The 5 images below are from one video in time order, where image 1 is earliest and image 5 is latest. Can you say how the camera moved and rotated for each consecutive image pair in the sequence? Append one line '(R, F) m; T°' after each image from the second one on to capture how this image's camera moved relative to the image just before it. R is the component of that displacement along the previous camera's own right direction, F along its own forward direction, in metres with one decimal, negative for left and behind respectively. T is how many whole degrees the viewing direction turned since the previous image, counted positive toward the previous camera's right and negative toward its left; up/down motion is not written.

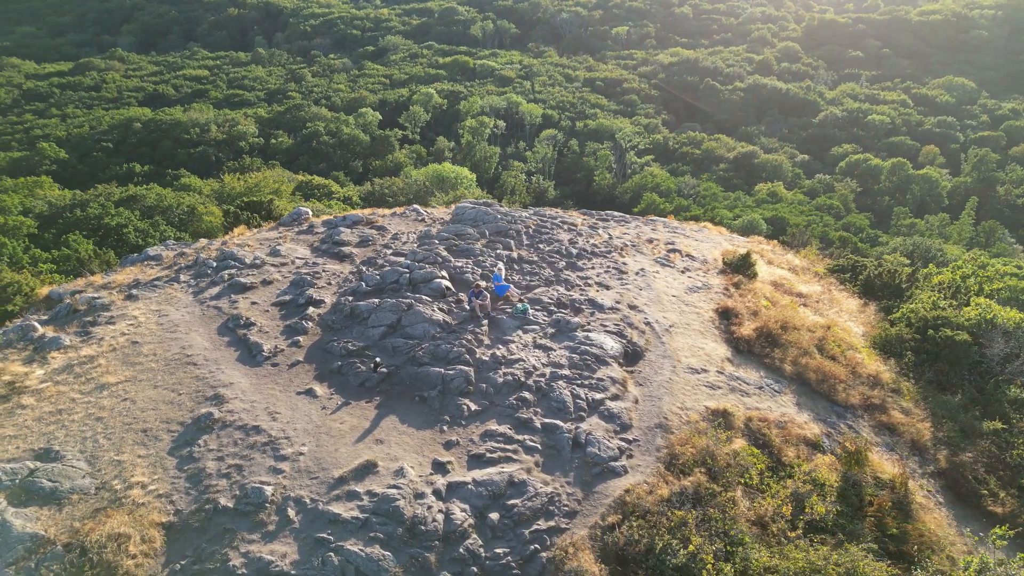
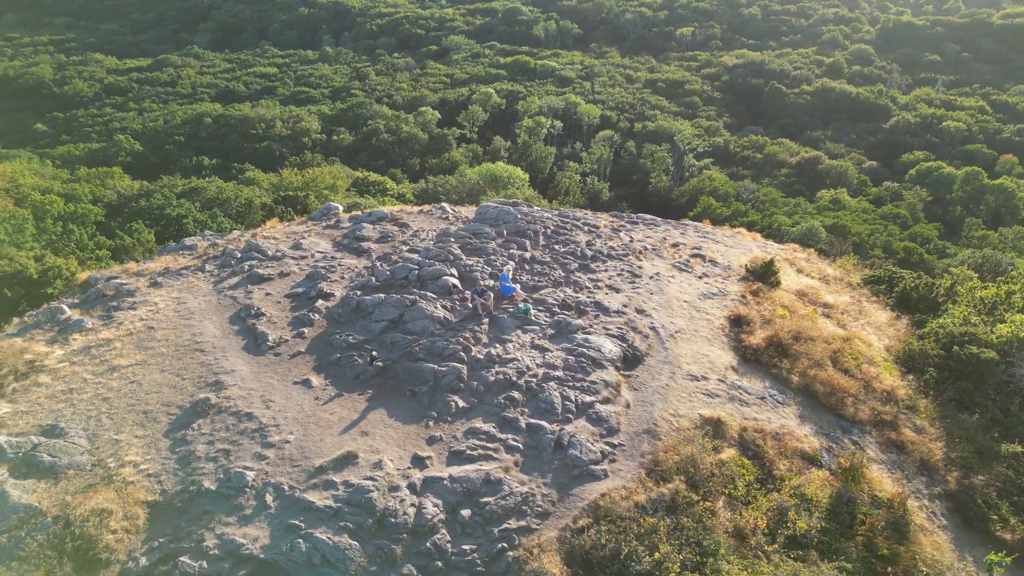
(+1.0, 0.0) m; -4°
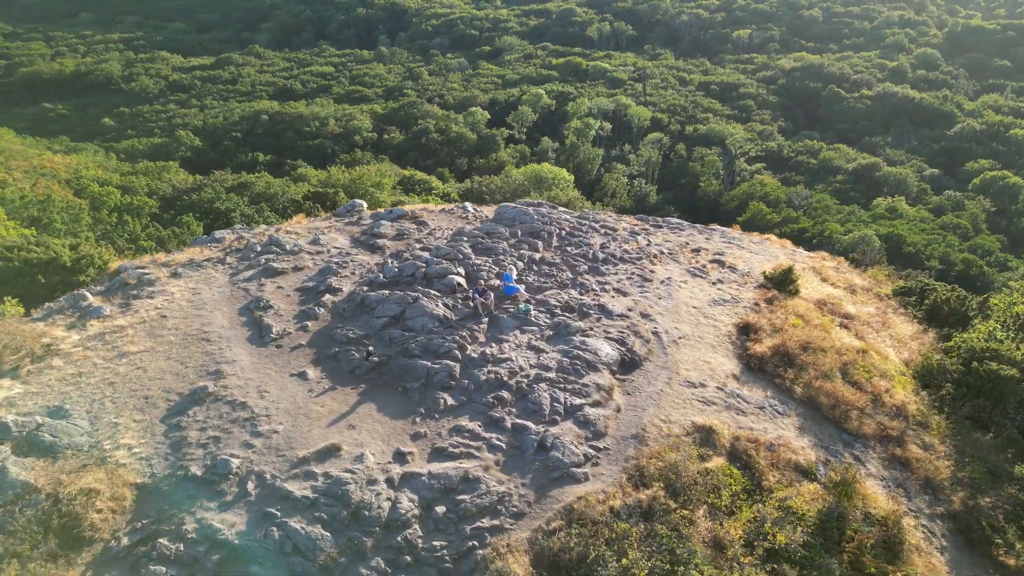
(+0.9, 0.0) m; -4°
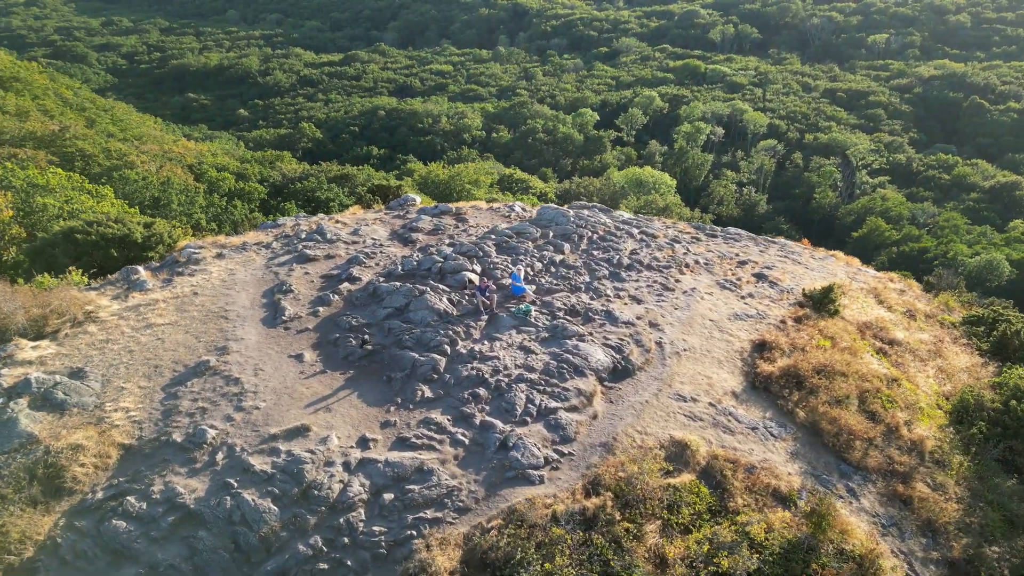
(+2.0, +0.1) m; -8°
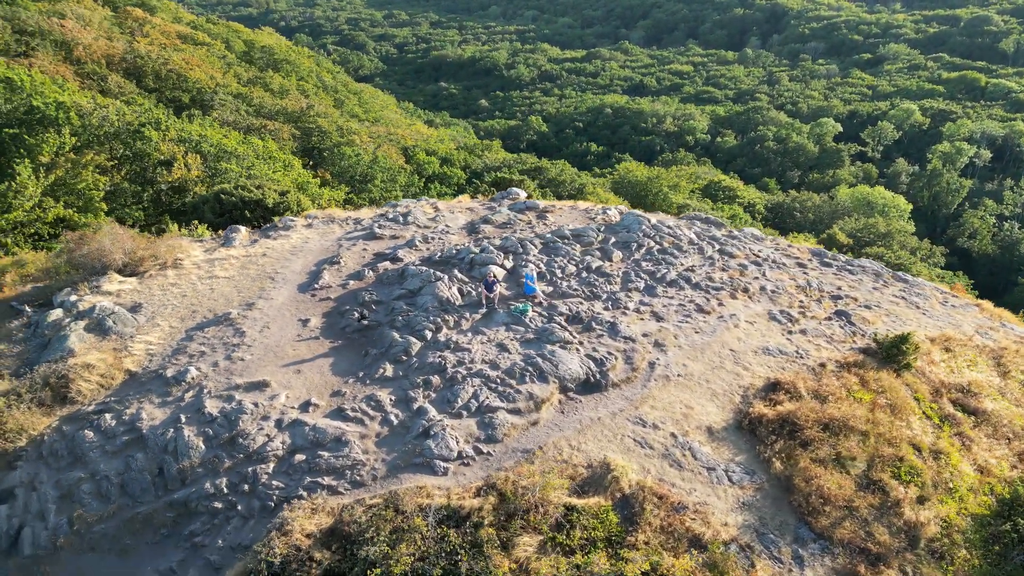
(+4.1, +0.5) m; -17°
